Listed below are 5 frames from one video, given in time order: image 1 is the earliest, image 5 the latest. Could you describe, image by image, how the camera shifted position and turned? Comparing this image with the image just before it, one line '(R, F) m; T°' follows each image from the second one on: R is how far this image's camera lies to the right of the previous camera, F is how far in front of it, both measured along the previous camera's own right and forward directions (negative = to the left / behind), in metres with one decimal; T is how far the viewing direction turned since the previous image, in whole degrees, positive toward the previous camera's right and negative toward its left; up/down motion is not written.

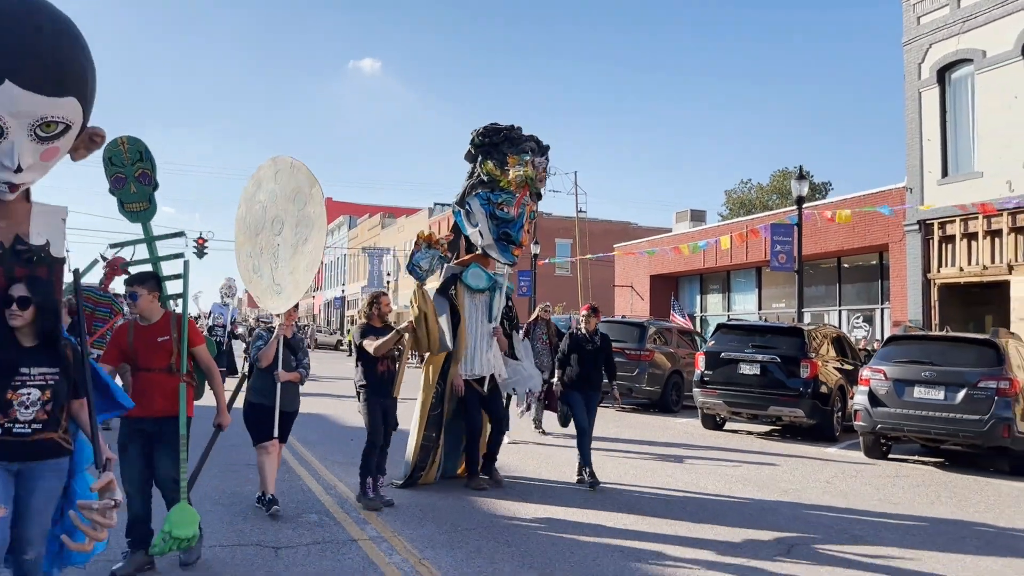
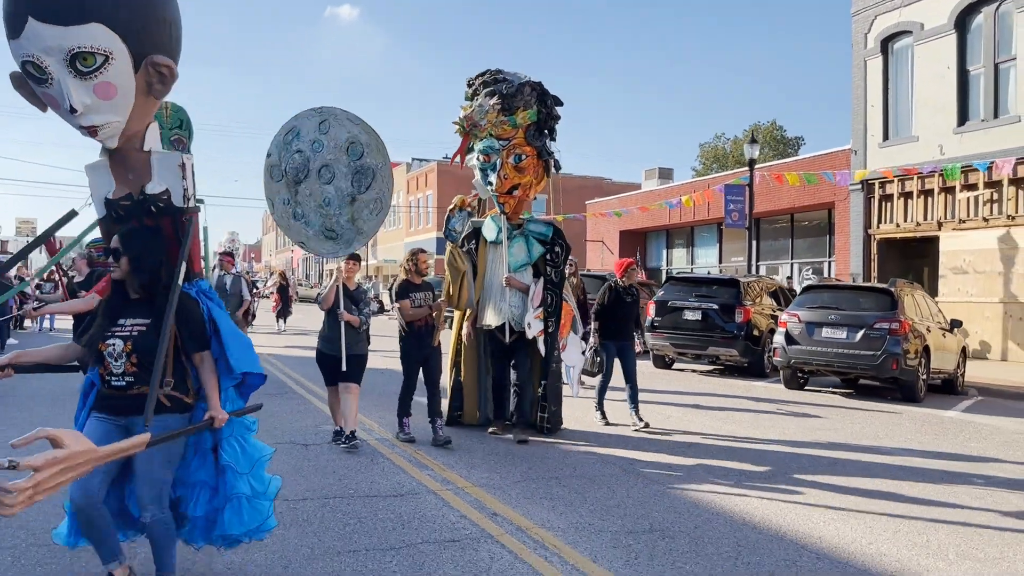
(+0.1, -1.7) m; +1°
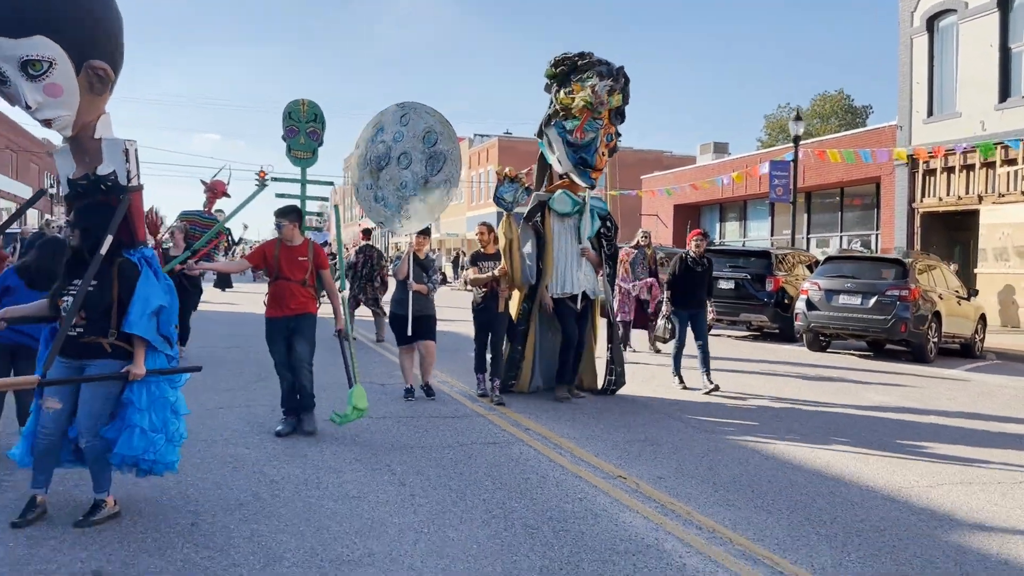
(+0.2, -1.5) m; -4°
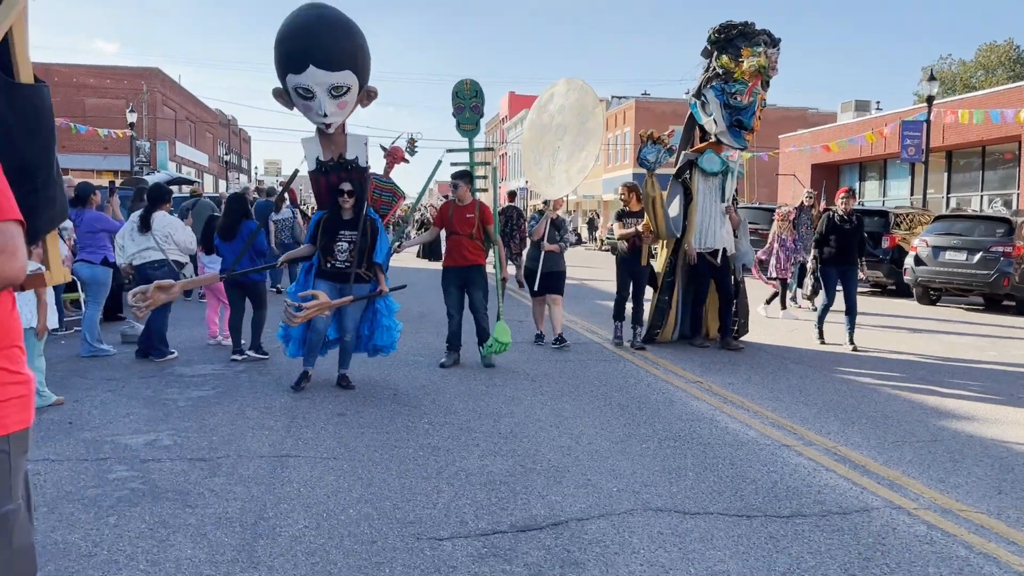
(+0.3, -1.7) m; -9°
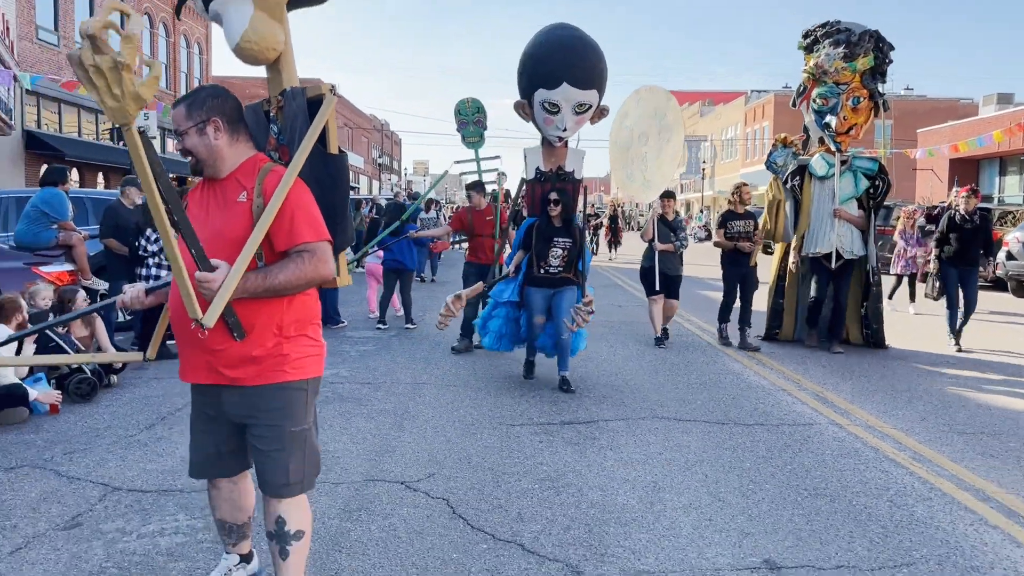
(+0.6, -1.9) m; -9°
